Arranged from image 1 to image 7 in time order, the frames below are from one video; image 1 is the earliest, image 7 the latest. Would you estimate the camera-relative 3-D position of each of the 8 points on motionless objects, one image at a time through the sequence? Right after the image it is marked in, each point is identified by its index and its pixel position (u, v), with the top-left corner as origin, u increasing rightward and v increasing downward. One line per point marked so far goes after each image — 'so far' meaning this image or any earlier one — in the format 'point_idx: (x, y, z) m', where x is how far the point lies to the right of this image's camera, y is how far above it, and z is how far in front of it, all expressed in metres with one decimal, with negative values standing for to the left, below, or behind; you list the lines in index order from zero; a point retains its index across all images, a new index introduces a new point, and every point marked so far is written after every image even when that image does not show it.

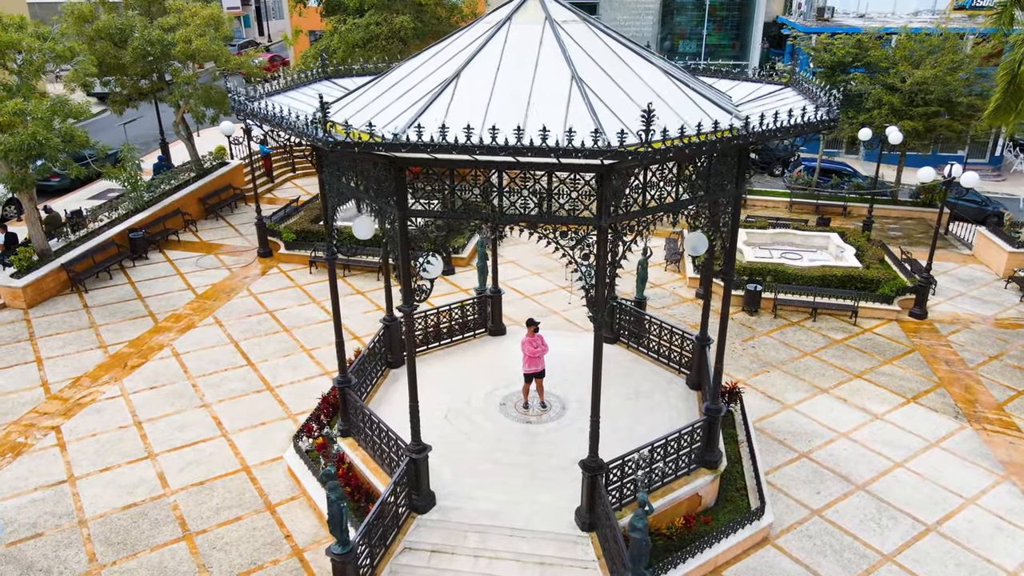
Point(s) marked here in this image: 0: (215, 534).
0: (-3.2, -2.7, +8.1) m
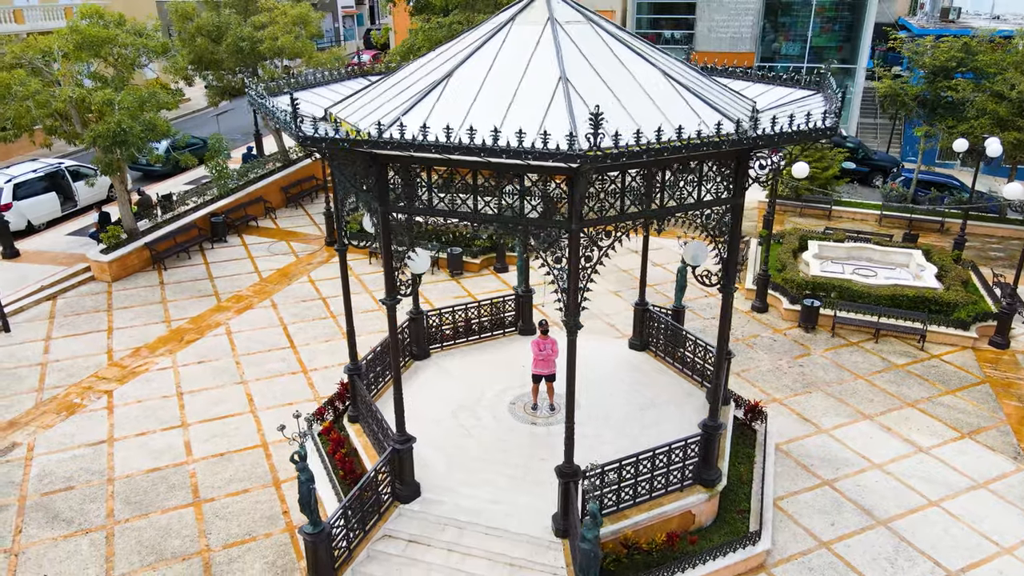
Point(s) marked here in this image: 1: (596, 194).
0: (-3.3, -2.5, +8.6) m
1: (+0.6, +0.8, +6.3) m
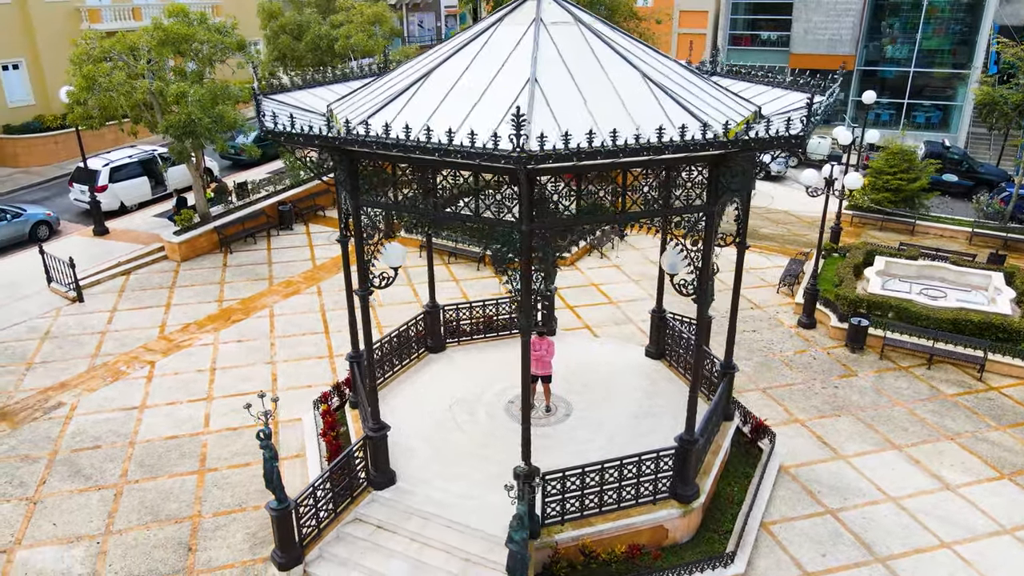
0: (-3.5, -2.3, +9.1) m
1: (+0.2, +0.8, +6.2) m
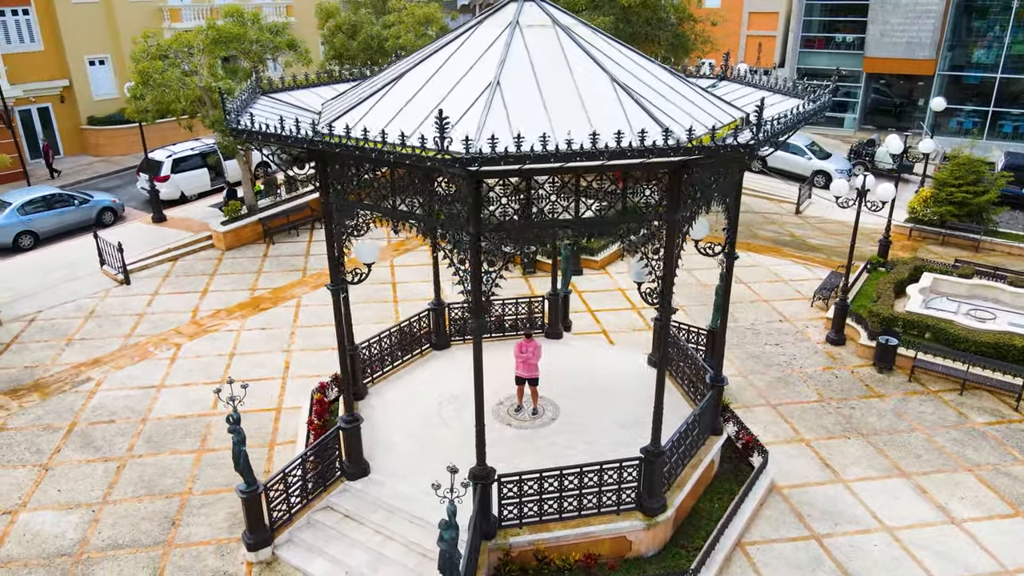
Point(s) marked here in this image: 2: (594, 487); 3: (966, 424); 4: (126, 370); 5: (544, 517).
0: (-3.7, -2.1, +9.5) m
1: (-0.2, +0.8, +6.3) m
2: (+0.8, -2.0, +7.5) m
3: (+6.5, -1.9, +10.6) m
4: (-6.0, -1.3, +11.5) m
5: (+0.3, -2.3, +7.5) m
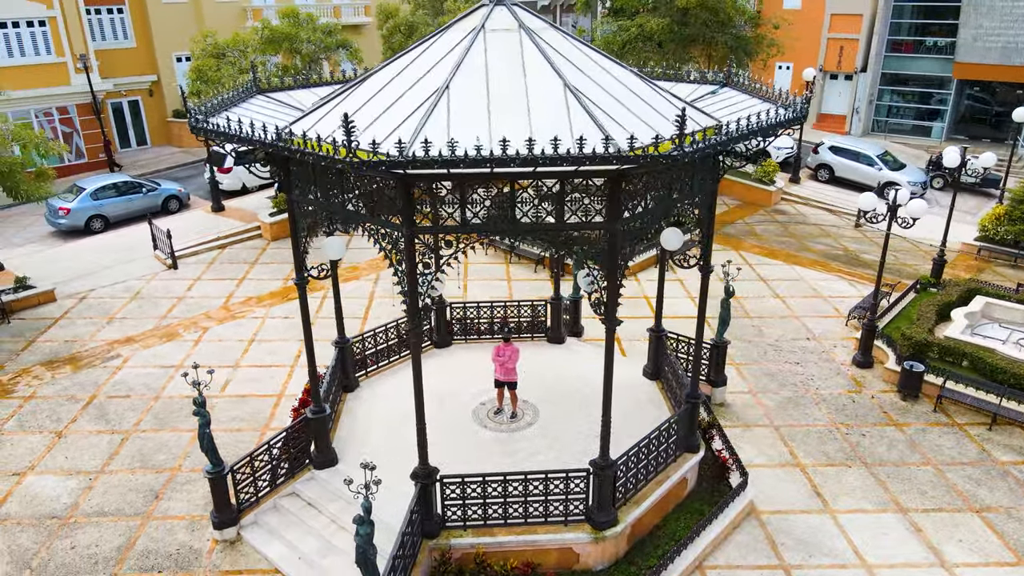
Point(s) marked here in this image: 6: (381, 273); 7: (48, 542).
0: (-4.0, -2.0, +10.0) m
1: (-0.7, +0.7, +6.3) m
2: (+0.3, -2.1, +7.4) m
3: (+6.3, -2.3, +9.8) m
4: (-5.9, -1.0, +12.3) m
5: (-0.2, -2.3, +7.5) m
6: (-2.7, +0.3, +15.4) m
7: (-5.0, -2.8, +8.1) m
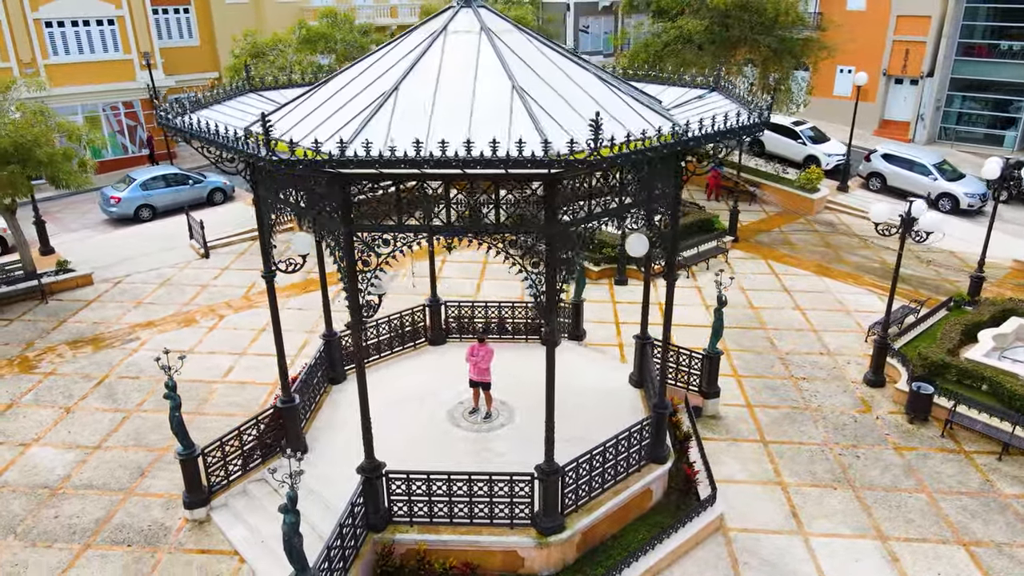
0: (-4.3, -1.8, +10.4) m
1: (-1.3, +0.8, +6.4) m
2: (-0.2, -2.1, +7.5) m
3: (+5.9, -2.5, +9.2) m
4: (-5.9, -0.8, +12.9) m
5: (-0.8, -2.3, +7.5) m
6: (-2.4, +0.4, +15.7) m
7: (-5.5, -2.6, +8.6) m
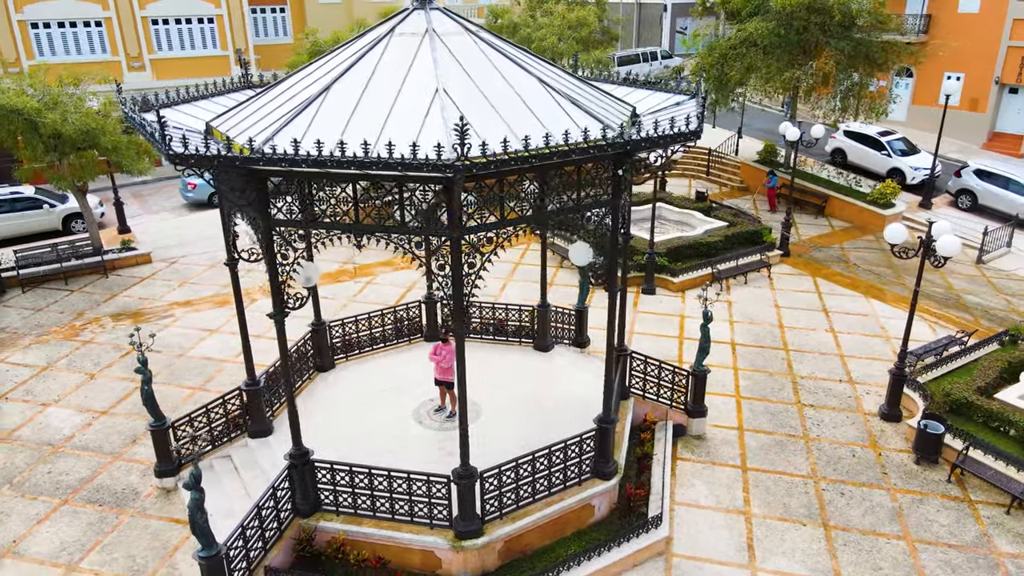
0: (-4.5, -1.6, +11.1) m
1: (-2.0, +0.8, +6.7) m
2: (-1.0, -2.1, +7.5) m
3: (+5.3, -2.9, +8.3) m
4: (-5.7, -0.5, +13.7) m
5: (-1.6, -2.3, +7.7) m
6: (-1.7, +0.5, +16.0) m
7: (-6.1, -2.3, +9.5) m
